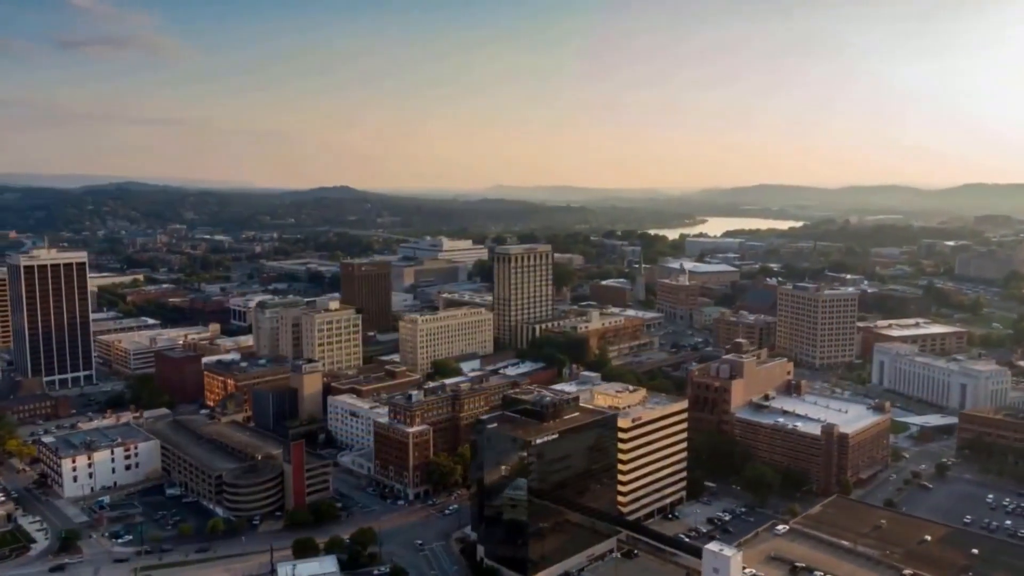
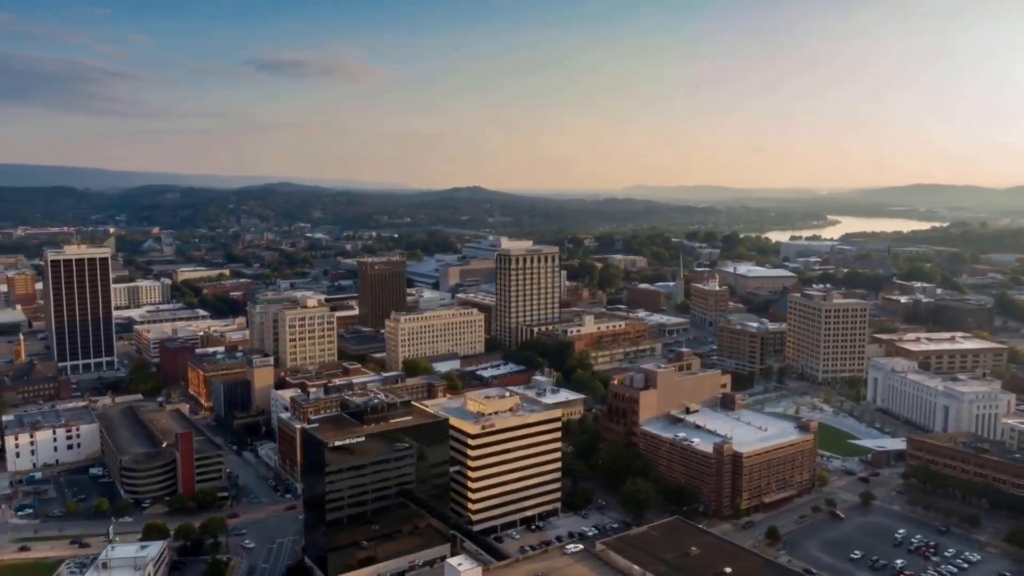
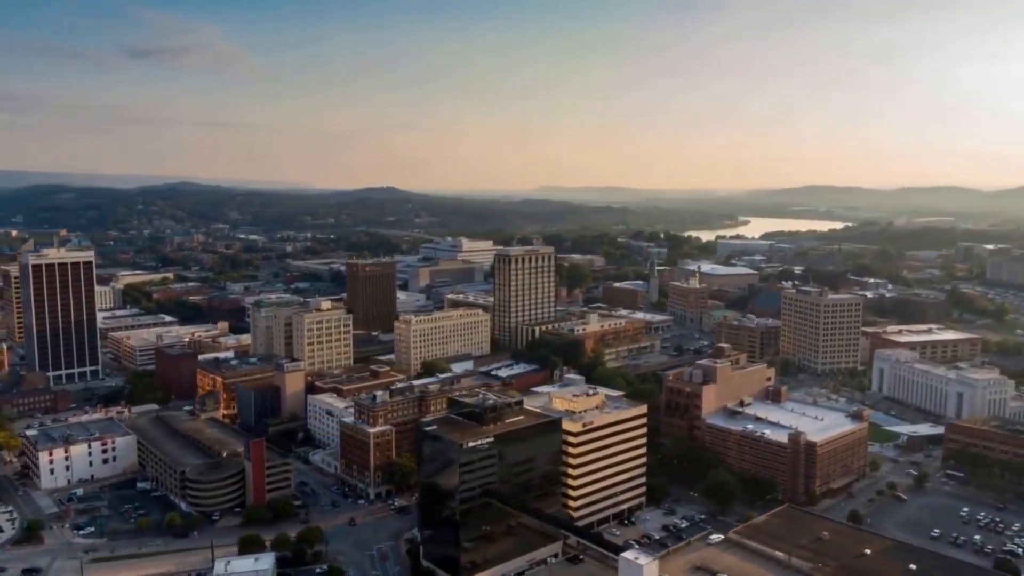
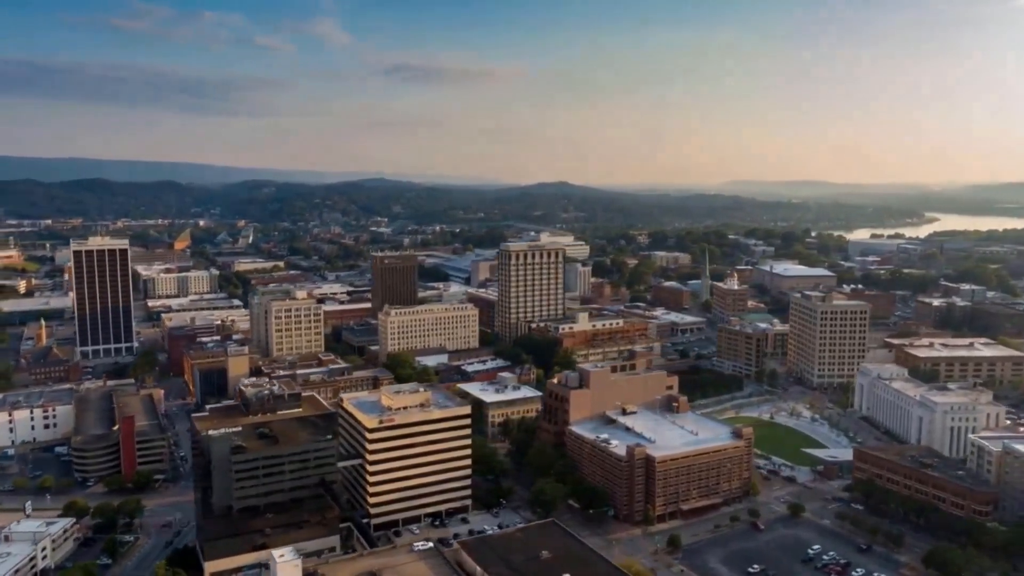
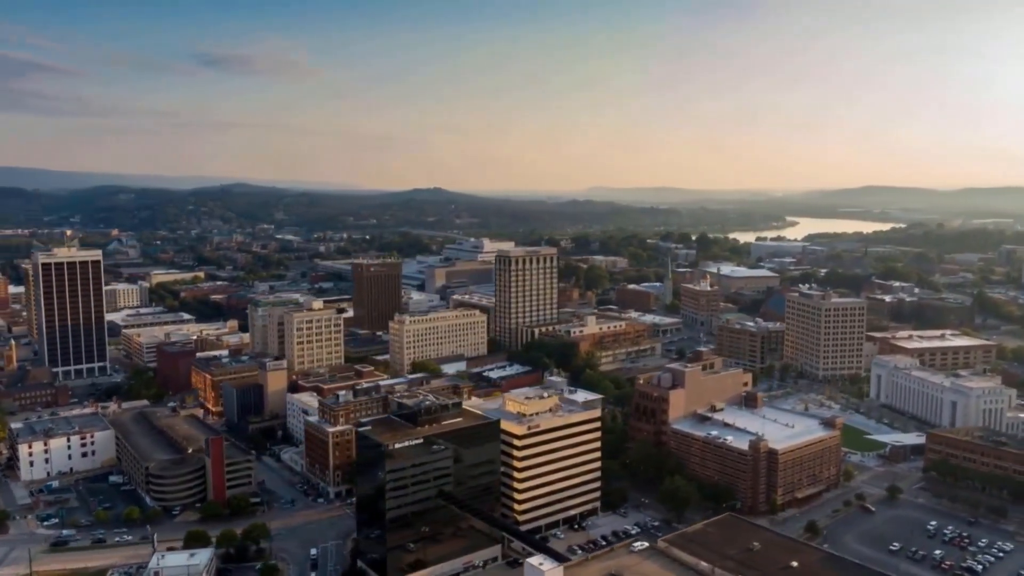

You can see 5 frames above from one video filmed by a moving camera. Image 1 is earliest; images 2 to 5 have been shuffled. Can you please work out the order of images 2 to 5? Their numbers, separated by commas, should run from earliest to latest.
3, 5, 2, 4
